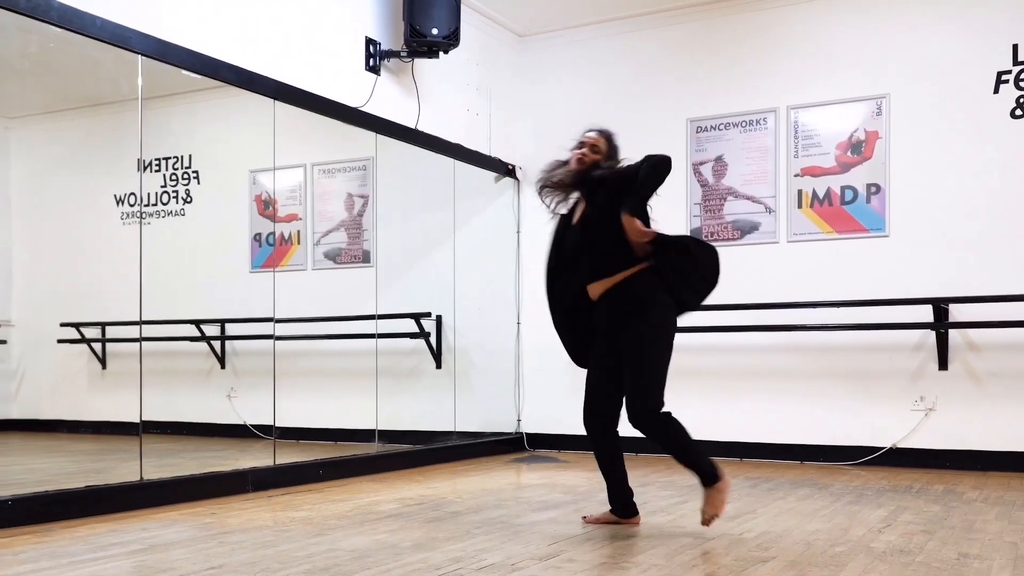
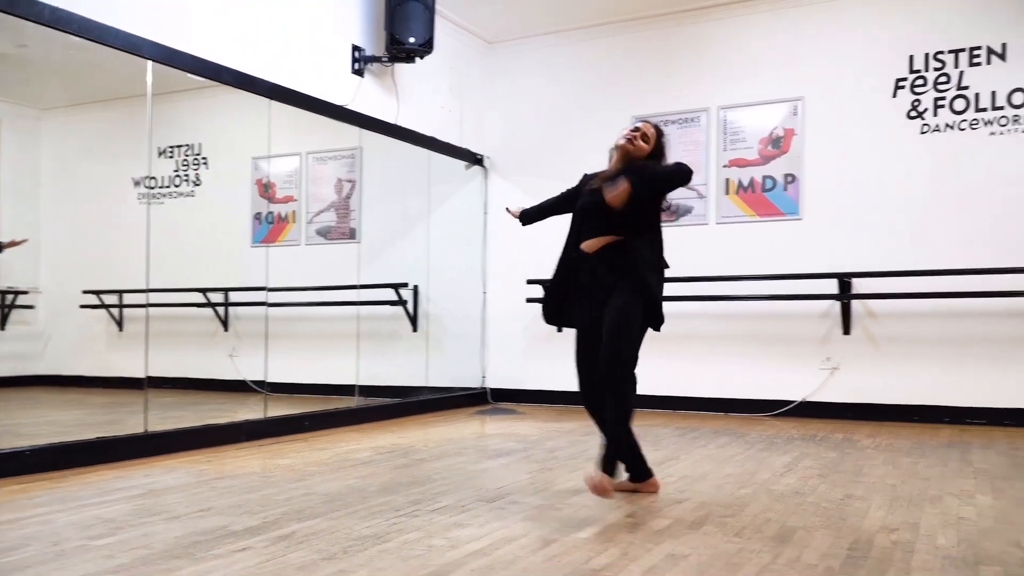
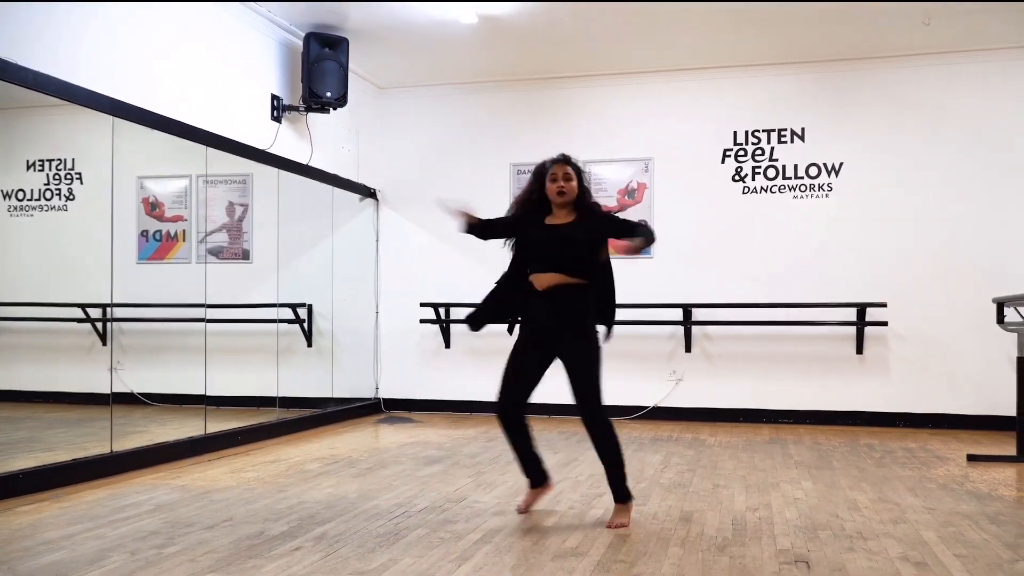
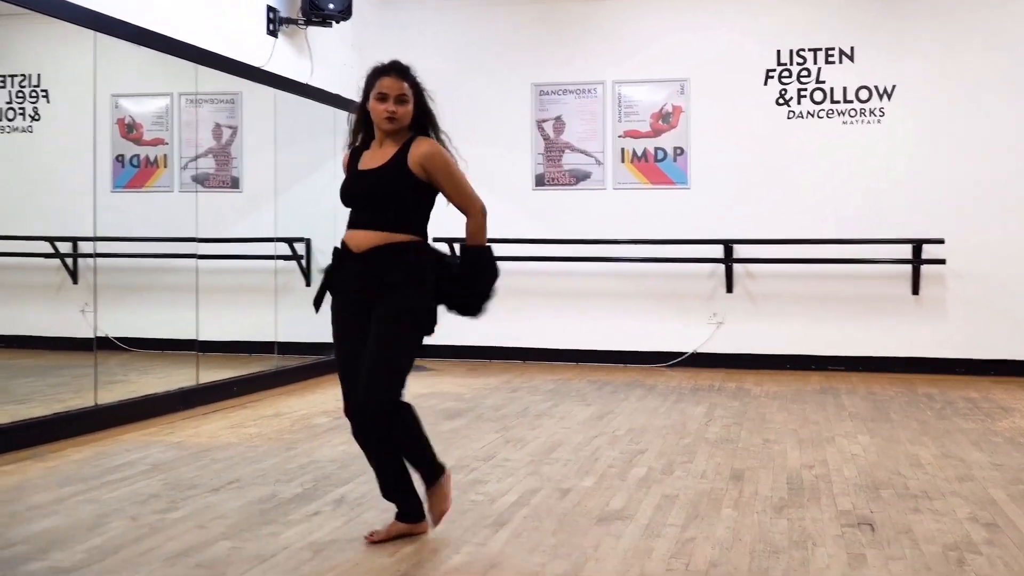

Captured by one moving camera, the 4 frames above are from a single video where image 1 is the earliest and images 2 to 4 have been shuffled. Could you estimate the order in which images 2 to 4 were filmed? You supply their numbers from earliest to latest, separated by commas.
2, 3, 4
